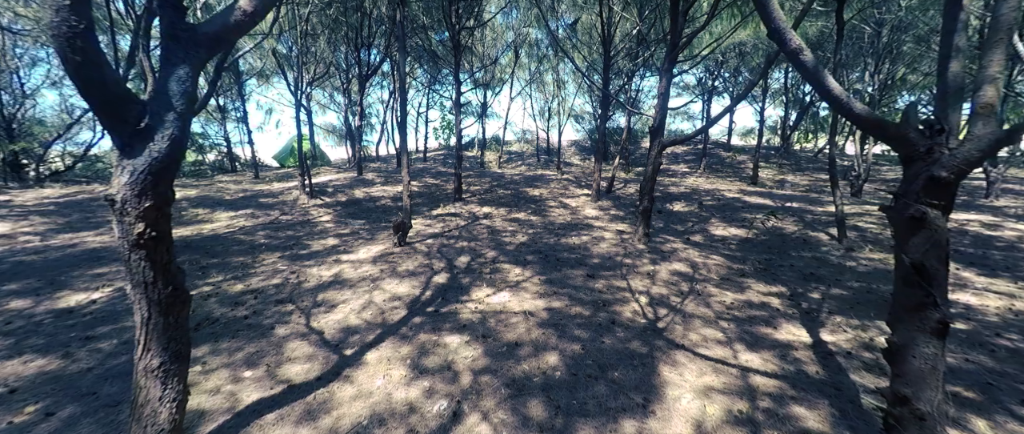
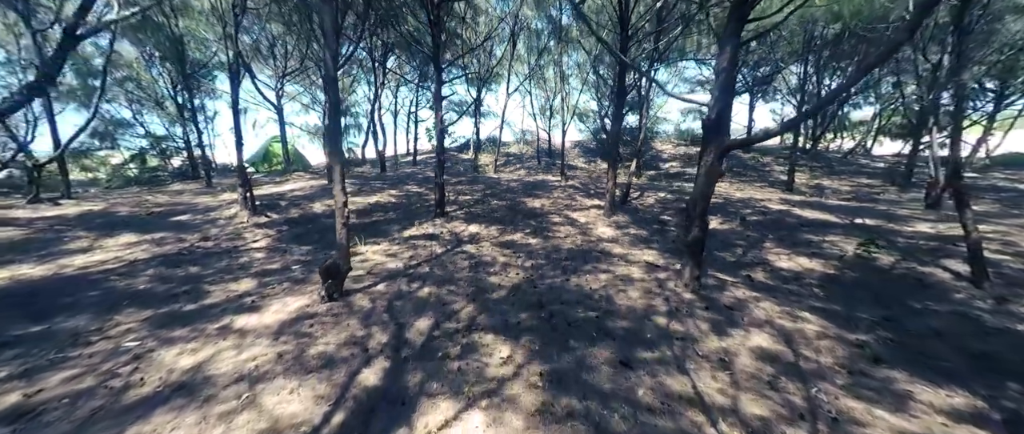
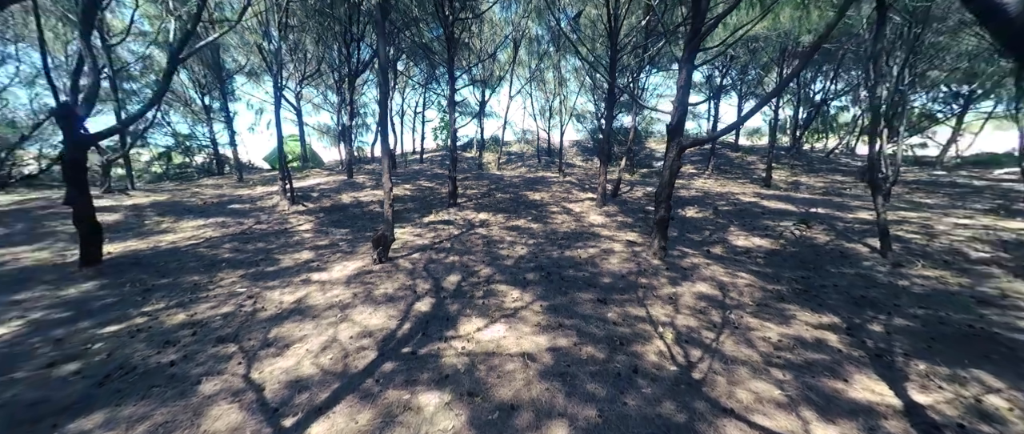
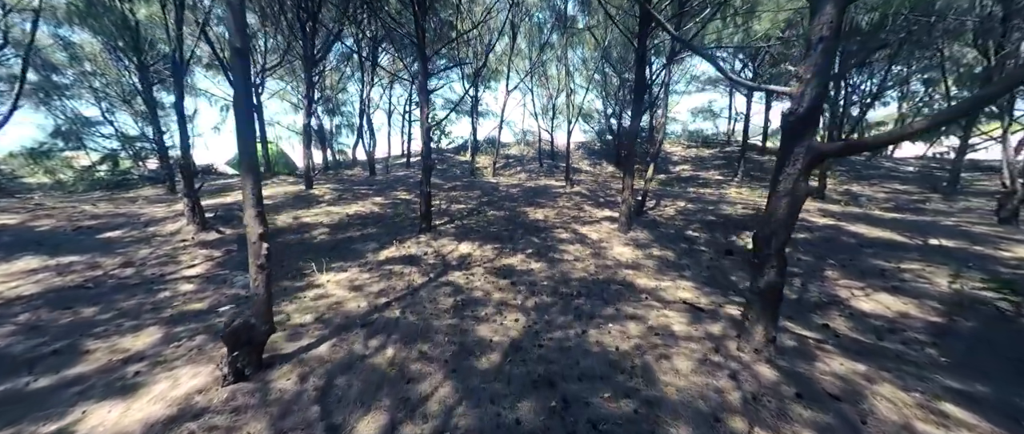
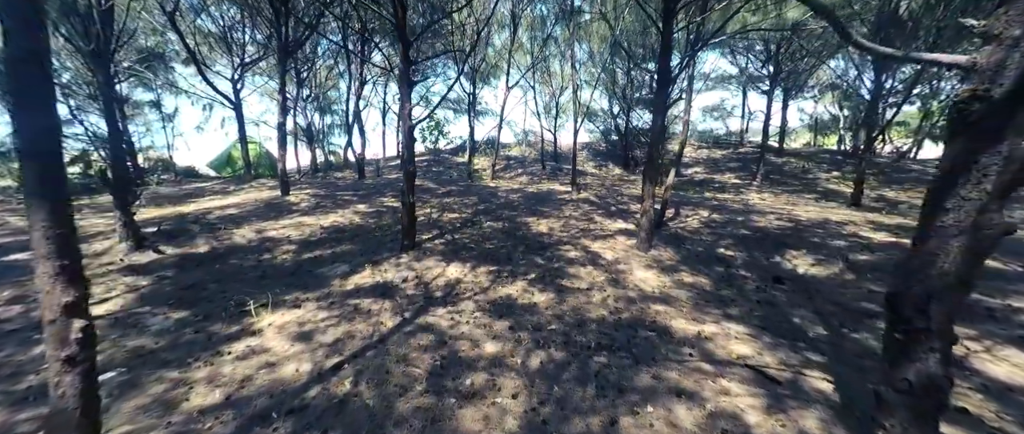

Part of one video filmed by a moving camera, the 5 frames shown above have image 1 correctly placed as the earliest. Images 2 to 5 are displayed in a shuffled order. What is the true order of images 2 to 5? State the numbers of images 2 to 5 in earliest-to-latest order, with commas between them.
3, 2, 4, 5
